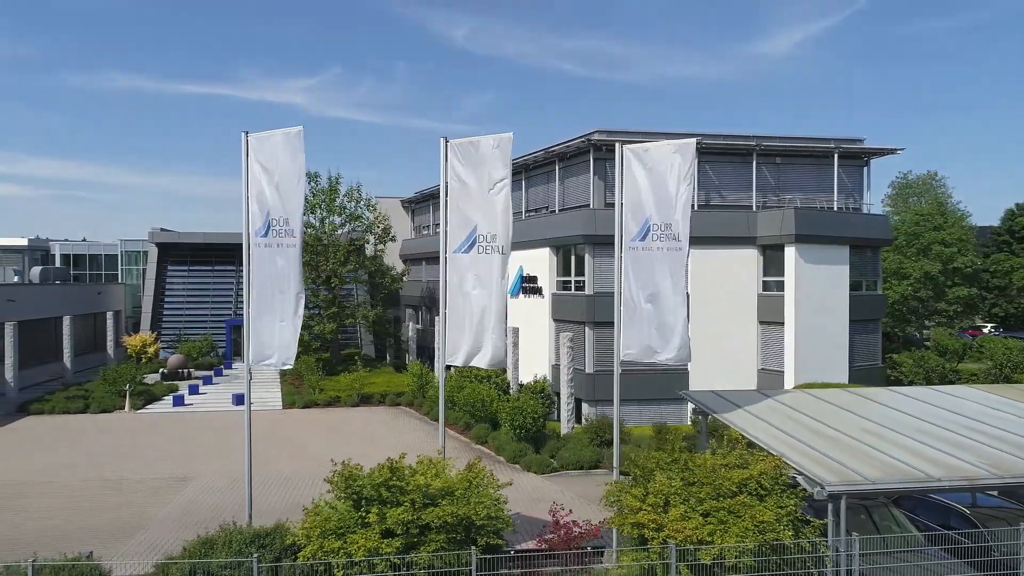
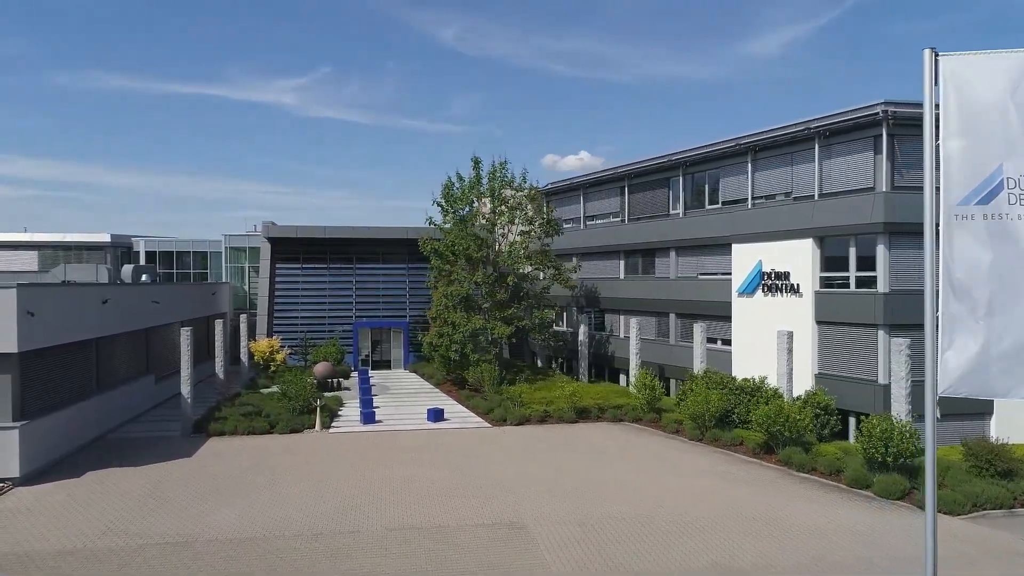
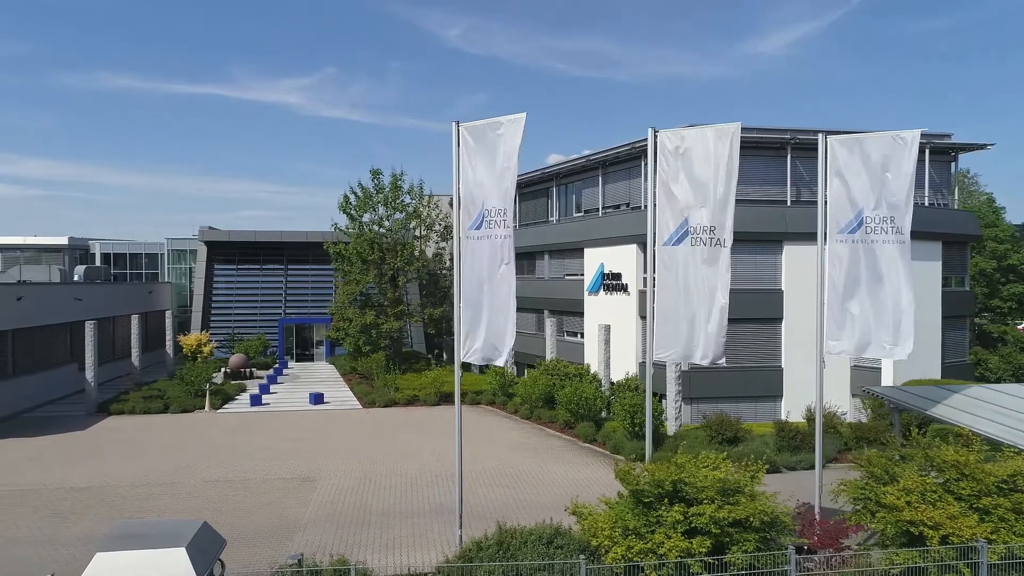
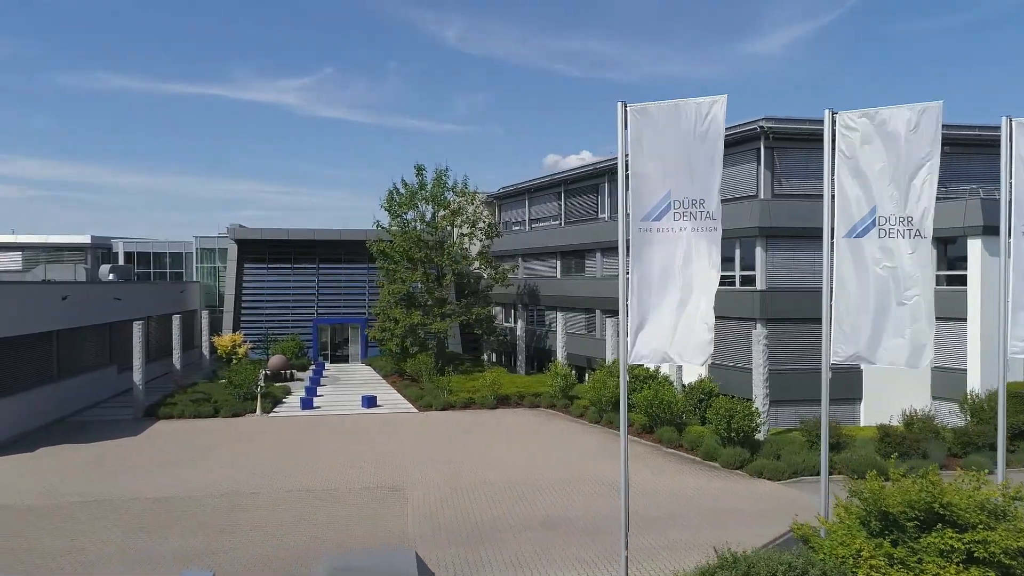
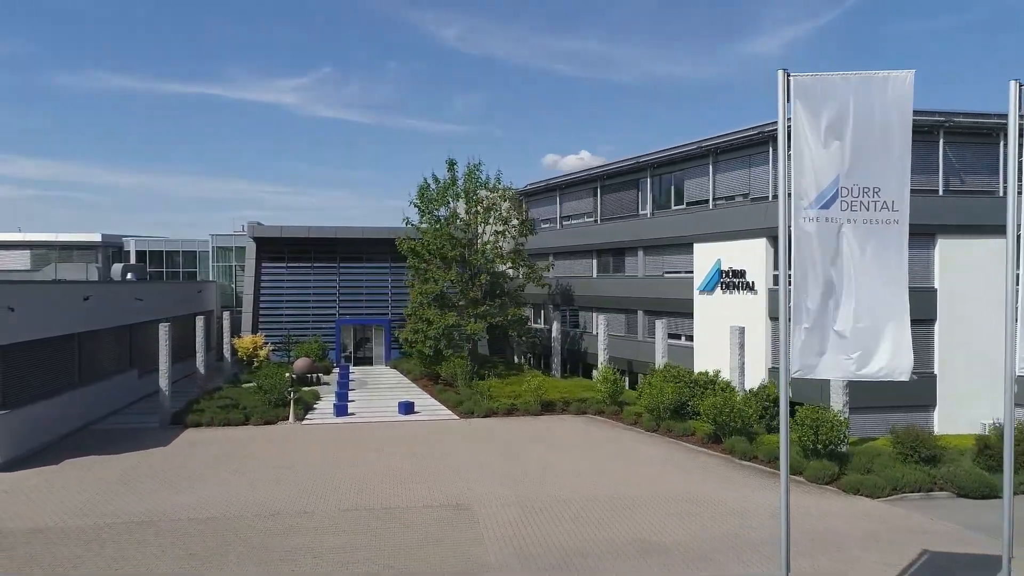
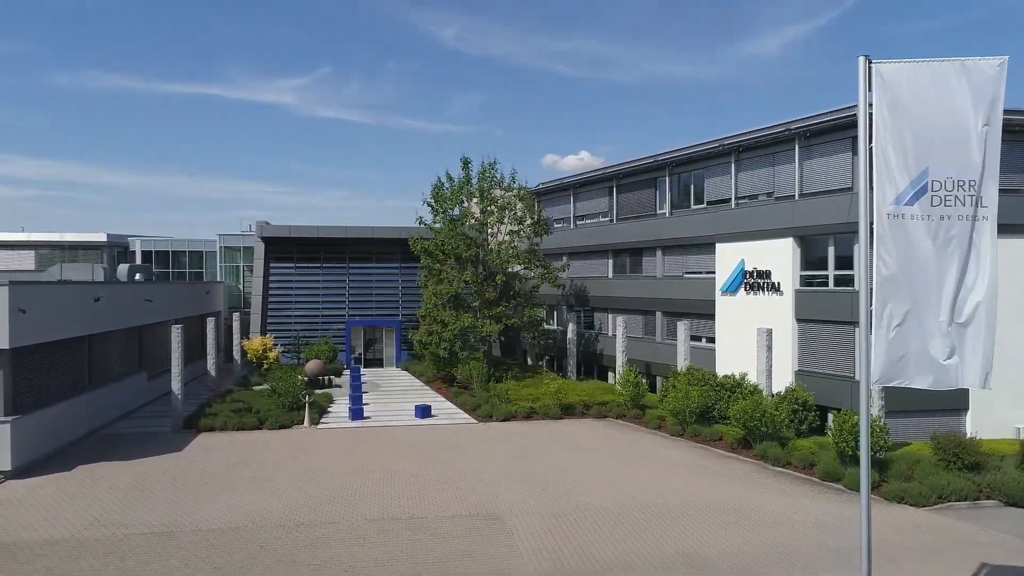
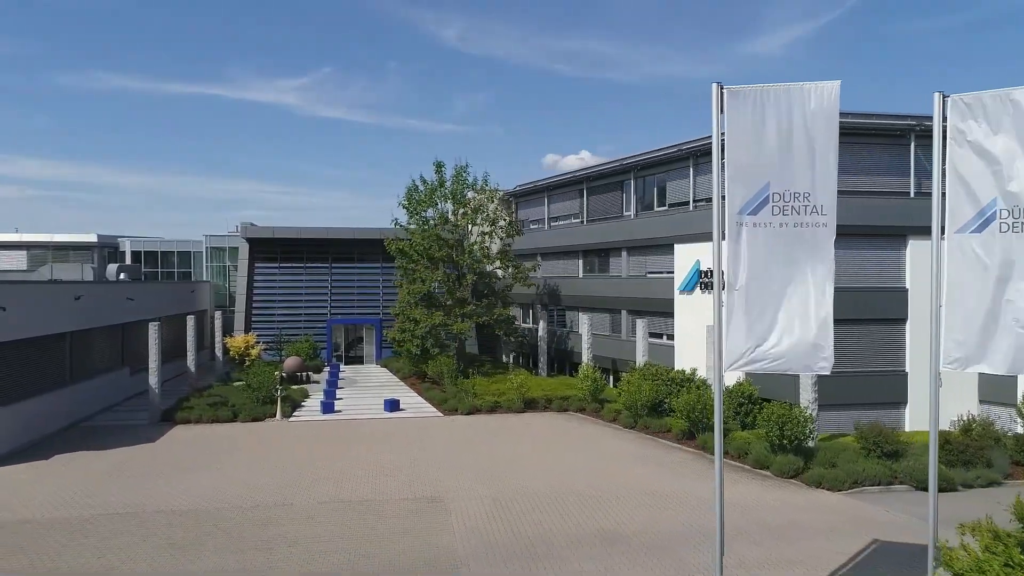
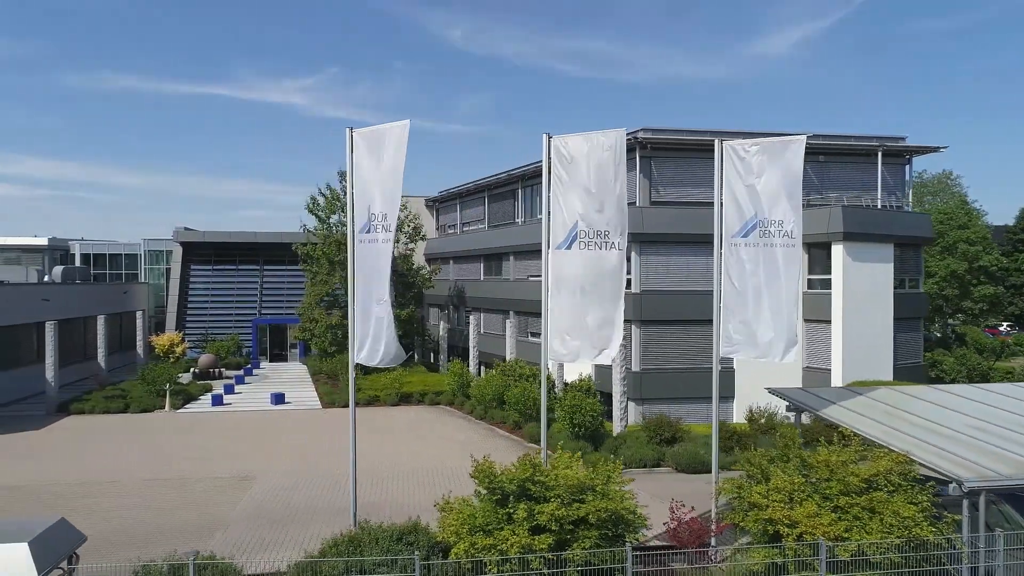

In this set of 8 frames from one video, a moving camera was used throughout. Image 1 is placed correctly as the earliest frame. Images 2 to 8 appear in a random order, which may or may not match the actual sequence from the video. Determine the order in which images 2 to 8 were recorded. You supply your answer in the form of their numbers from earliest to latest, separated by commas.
8, 3, 4, 7, 5, 6, 2
